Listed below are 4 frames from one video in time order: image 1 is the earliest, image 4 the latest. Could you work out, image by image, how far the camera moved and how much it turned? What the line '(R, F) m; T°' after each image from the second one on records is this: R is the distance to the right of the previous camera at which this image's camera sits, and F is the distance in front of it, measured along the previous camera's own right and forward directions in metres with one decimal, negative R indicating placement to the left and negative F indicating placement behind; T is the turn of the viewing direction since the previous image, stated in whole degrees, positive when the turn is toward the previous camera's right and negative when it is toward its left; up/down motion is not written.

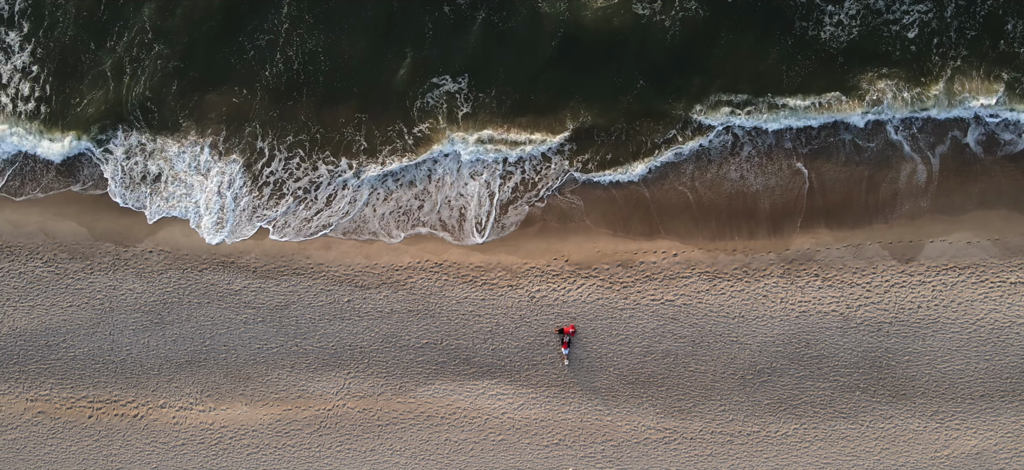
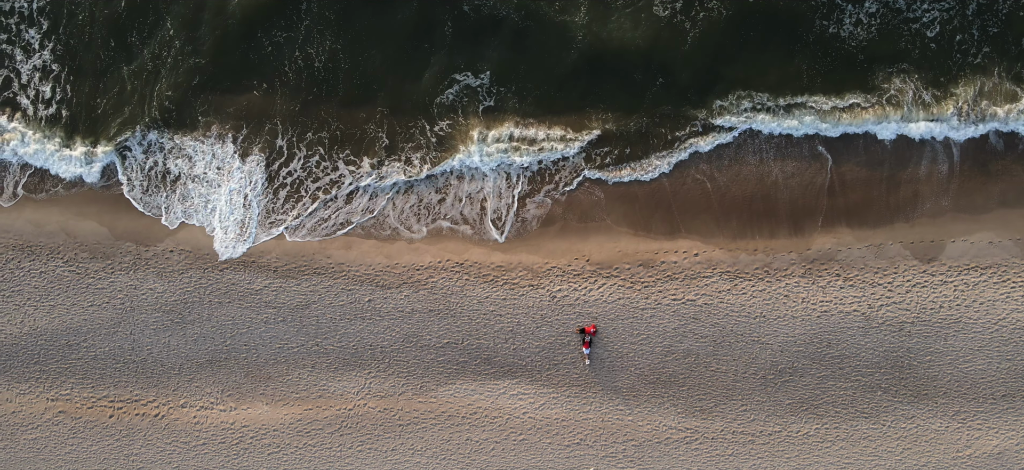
(0.0, -0.6) m; -2°
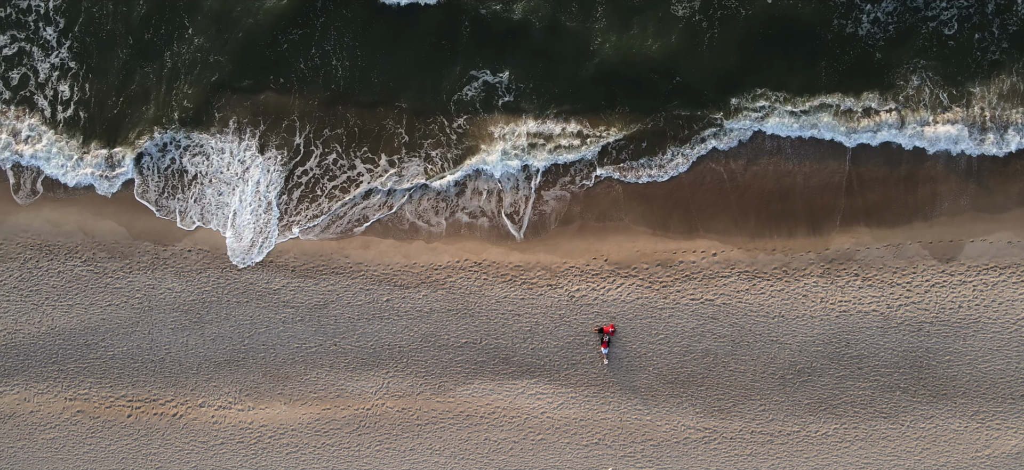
(0.0, -0.5) m; -1°
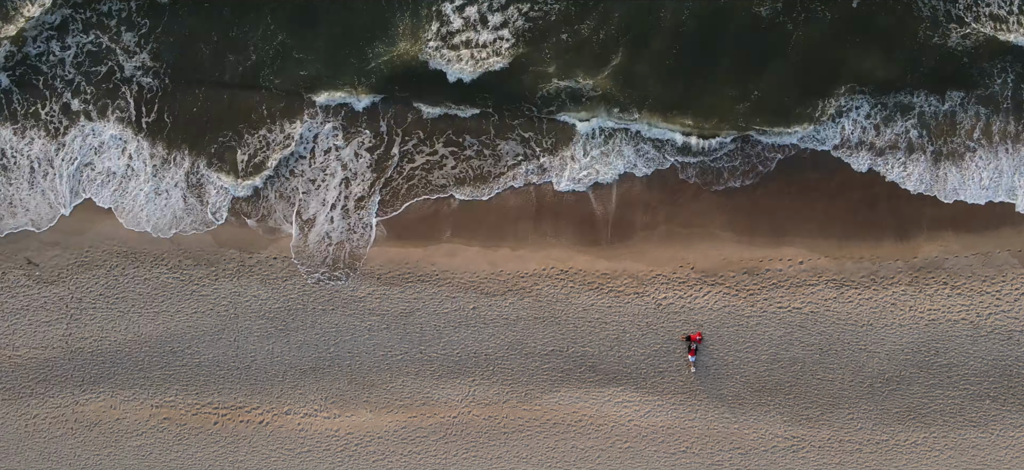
(+0.1, -3.3) m; -7°
